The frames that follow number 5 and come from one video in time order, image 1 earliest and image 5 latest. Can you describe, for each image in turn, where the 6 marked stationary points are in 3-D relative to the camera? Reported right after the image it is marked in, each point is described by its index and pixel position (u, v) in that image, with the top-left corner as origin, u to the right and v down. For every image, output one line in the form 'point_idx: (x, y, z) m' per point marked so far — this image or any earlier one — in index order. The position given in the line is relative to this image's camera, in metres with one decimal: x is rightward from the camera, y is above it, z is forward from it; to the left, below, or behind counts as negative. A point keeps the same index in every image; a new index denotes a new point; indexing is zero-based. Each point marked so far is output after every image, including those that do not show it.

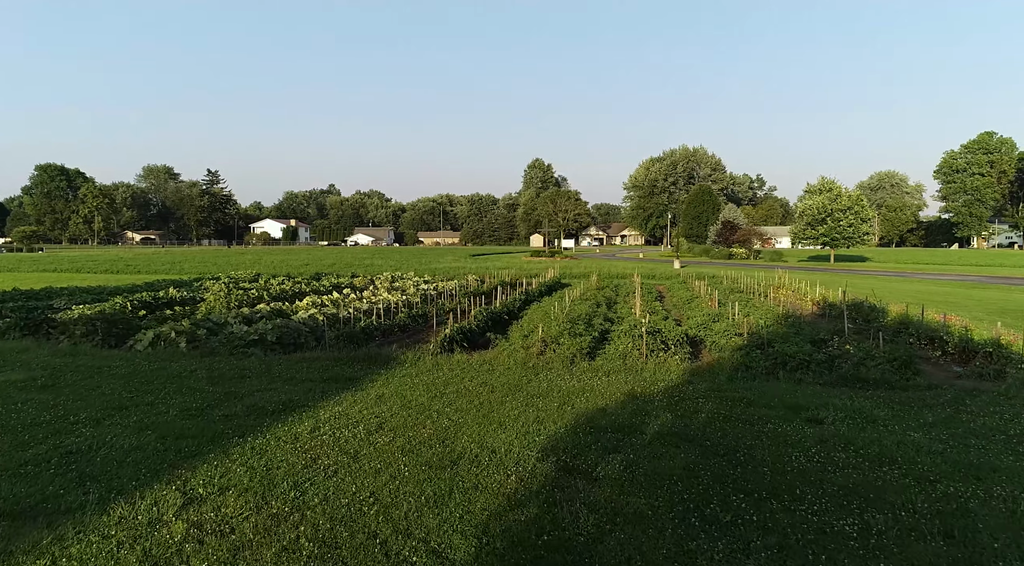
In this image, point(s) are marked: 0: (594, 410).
0: (+1.1, -1.7, +9.1) m
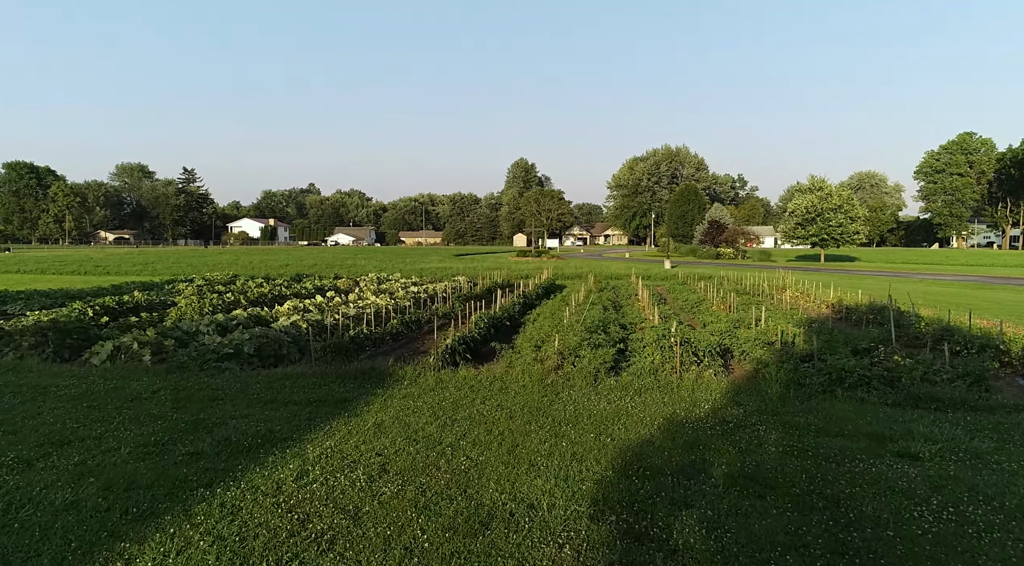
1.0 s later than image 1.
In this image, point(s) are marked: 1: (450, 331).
0: (+1.5, -1.8, +7.6) m
1: (-1.5, -1.3, +16.2) m
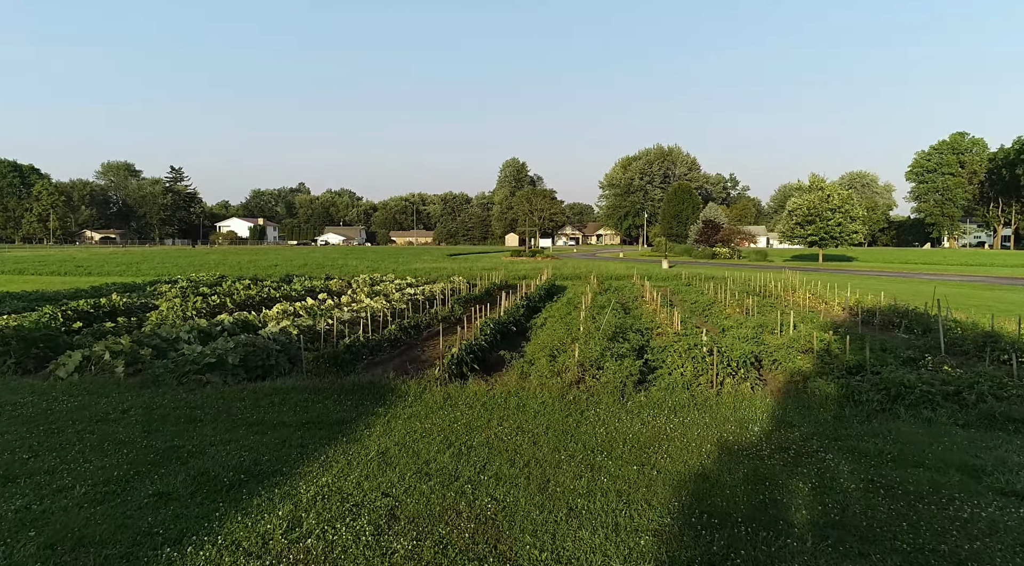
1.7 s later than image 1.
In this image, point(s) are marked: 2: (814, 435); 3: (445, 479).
0: (+1.7, -1.9, +6.4) m
1: (-1.3, -1.3, +15.0) m
2: (+3.5, -1.8, +7.7) m
3: (-0.6, -1.9, +6.3) m
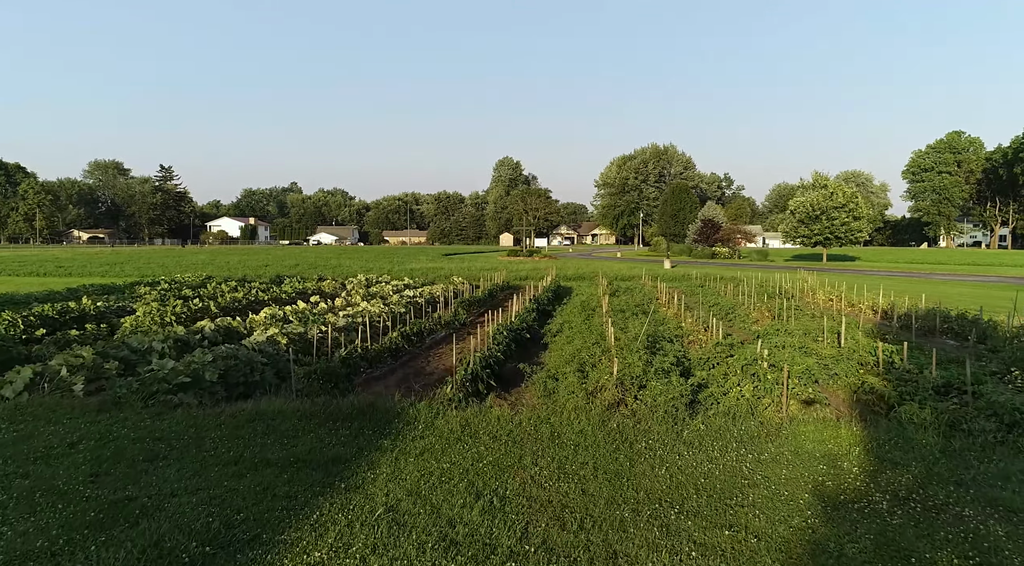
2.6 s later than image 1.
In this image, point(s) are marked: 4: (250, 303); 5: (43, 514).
0: (+2.1, -1.9, +4.9) m
1: (-1.0, -1.4, +13.4) m
2: (+3.9, -1.8, +6.2) m
3: (-0.2, -1.9, +4.8) m
4: (-7.8, -0.6, +19.7) m
5: (-3.9, -1.9, +5.5) m
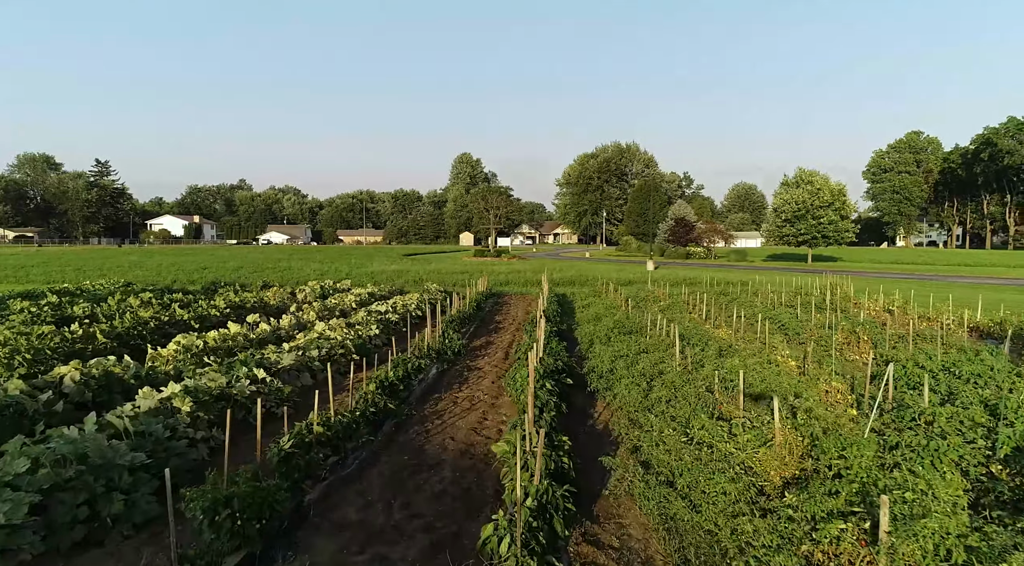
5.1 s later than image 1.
0: (+3.3, -2.2, +0.2) m
1: (-0.4, -1.7, +8.5) m
2: (+5.0, -2.1, +1.6) m
3: (+0.9, -2.3, -0.1) m
4: (-7.7, -0.9, +14.3) m
5: (-2.8, -2.2, +0.4) m
